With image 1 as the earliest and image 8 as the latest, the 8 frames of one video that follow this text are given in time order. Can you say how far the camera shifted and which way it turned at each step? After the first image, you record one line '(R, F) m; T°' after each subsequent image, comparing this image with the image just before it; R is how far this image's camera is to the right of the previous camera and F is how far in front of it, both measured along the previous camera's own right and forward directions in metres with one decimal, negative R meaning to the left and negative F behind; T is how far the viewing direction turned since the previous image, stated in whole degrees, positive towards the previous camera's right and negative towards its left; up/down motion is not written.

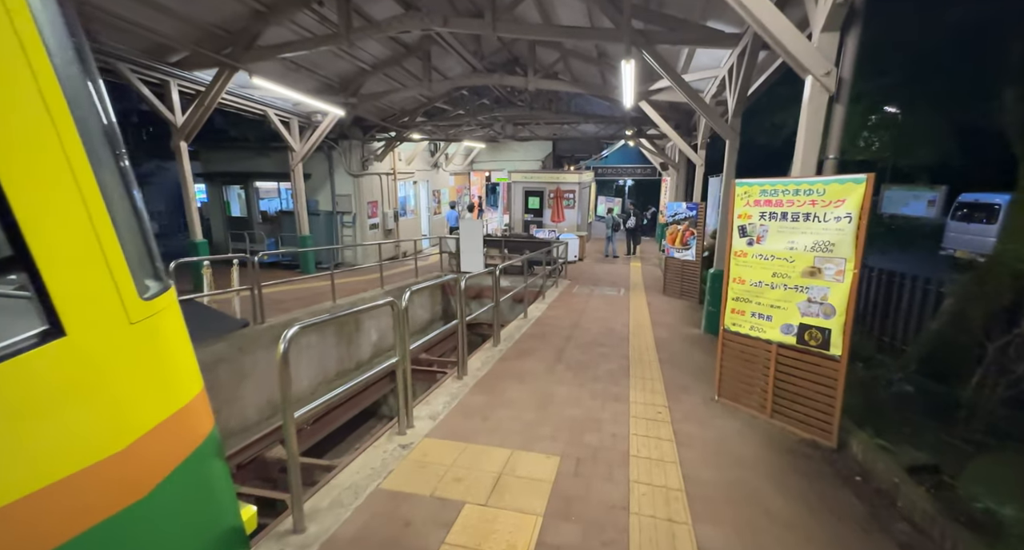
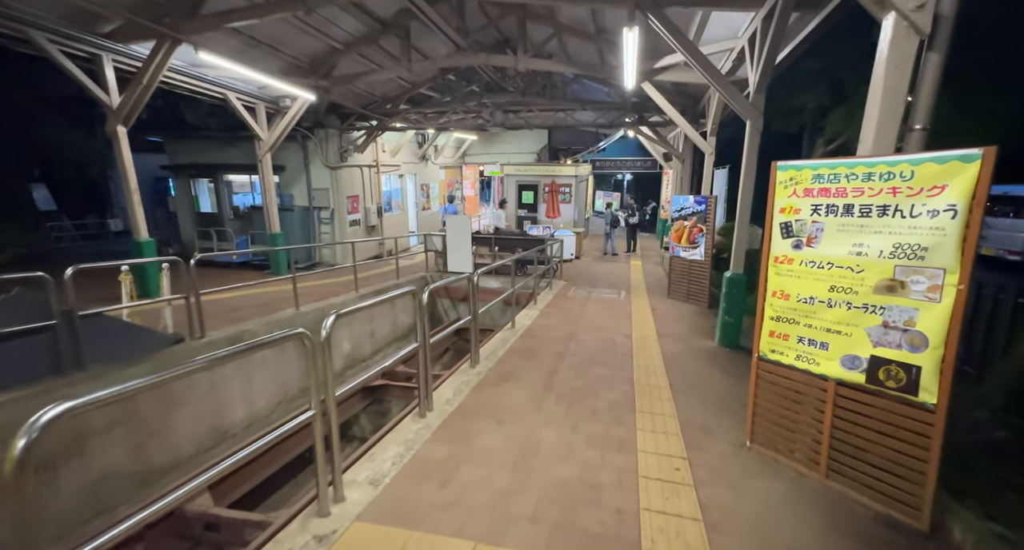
(+0.2, +0.8) m; 0°
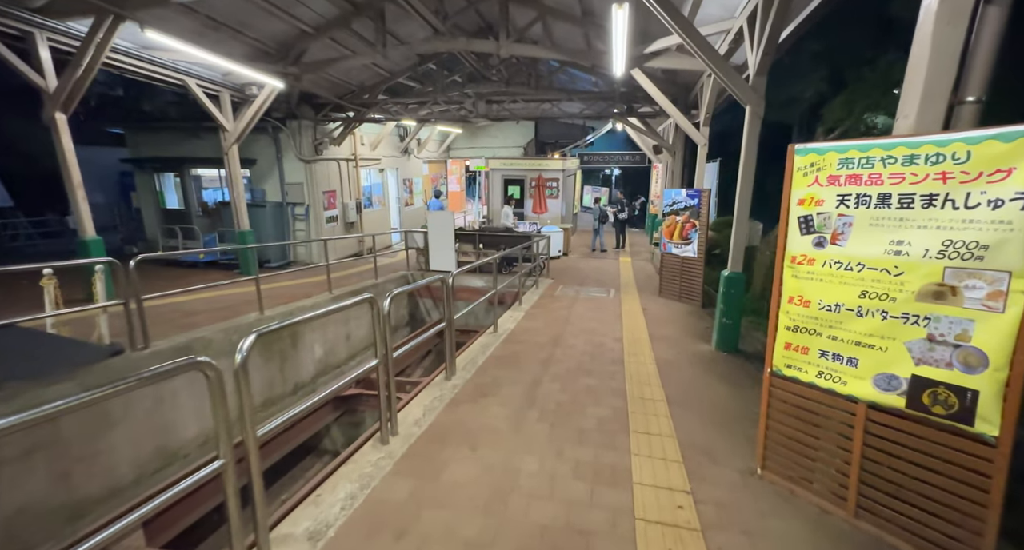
(+0.1, +0.4) m; +1°
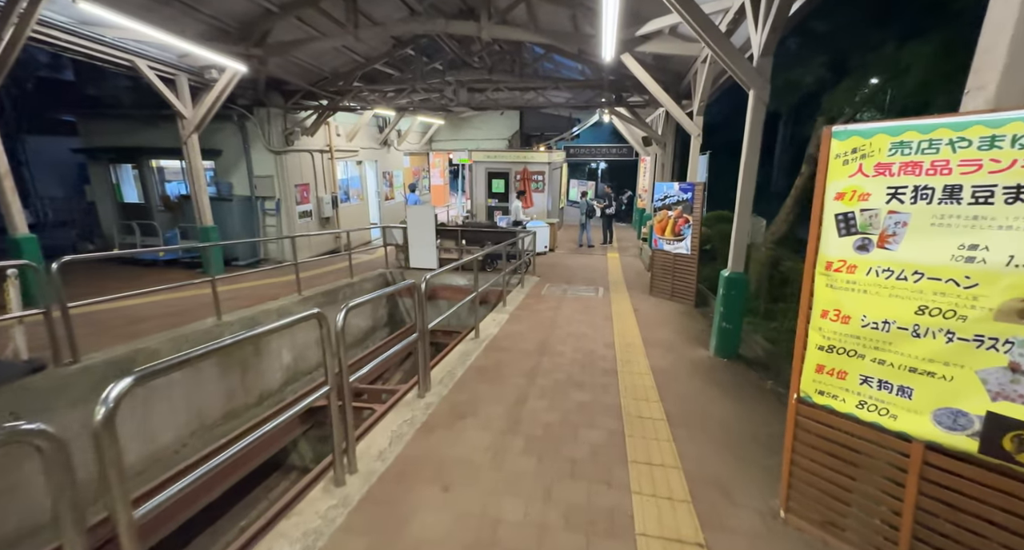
(0.0, +0.4) m; +2°
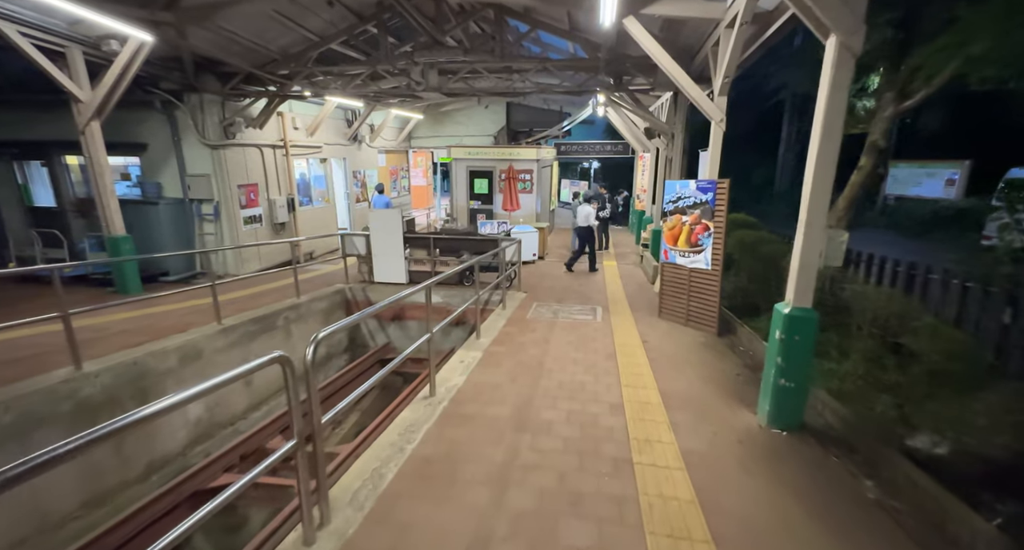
(+0.2, +1.4) m; +1°
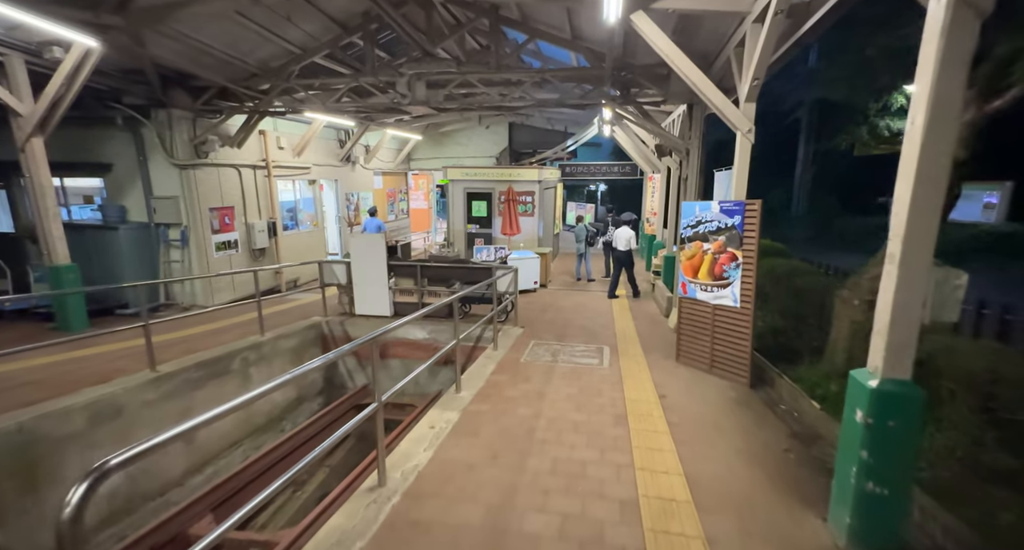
(+0.2, +0.9) m; -1°
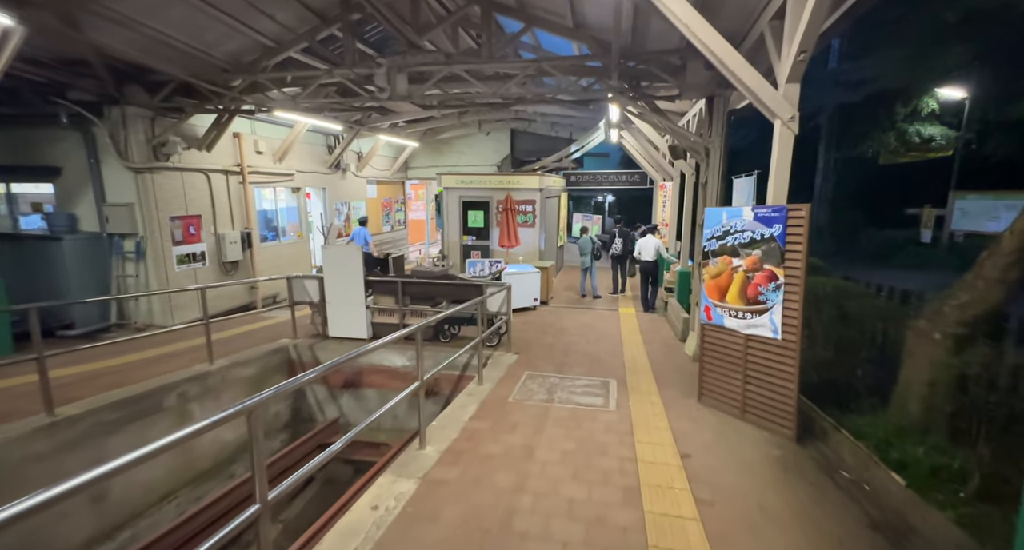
(+0.2, +0.9) m; -1°
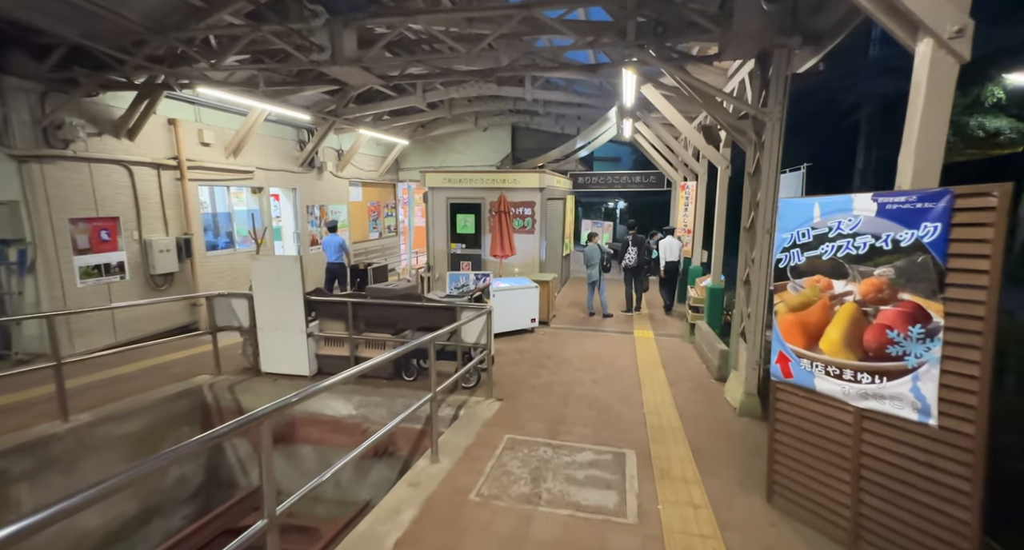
(+0.3, +1.5) m; -1°
